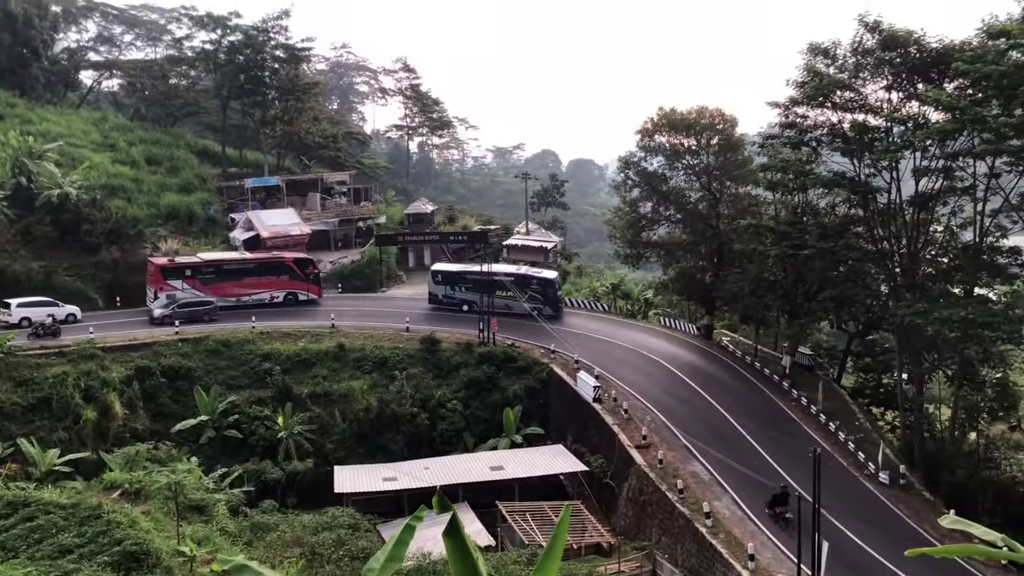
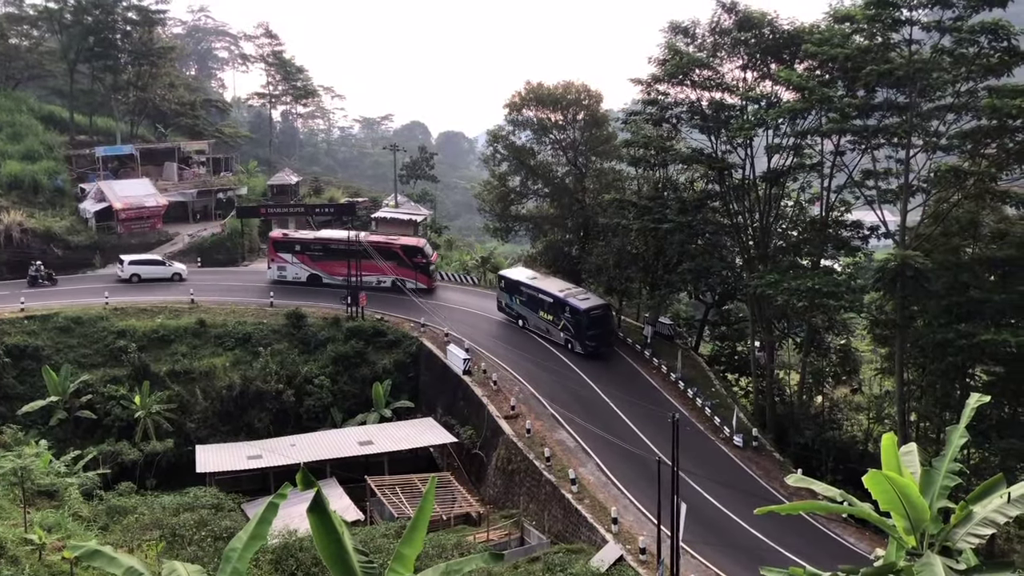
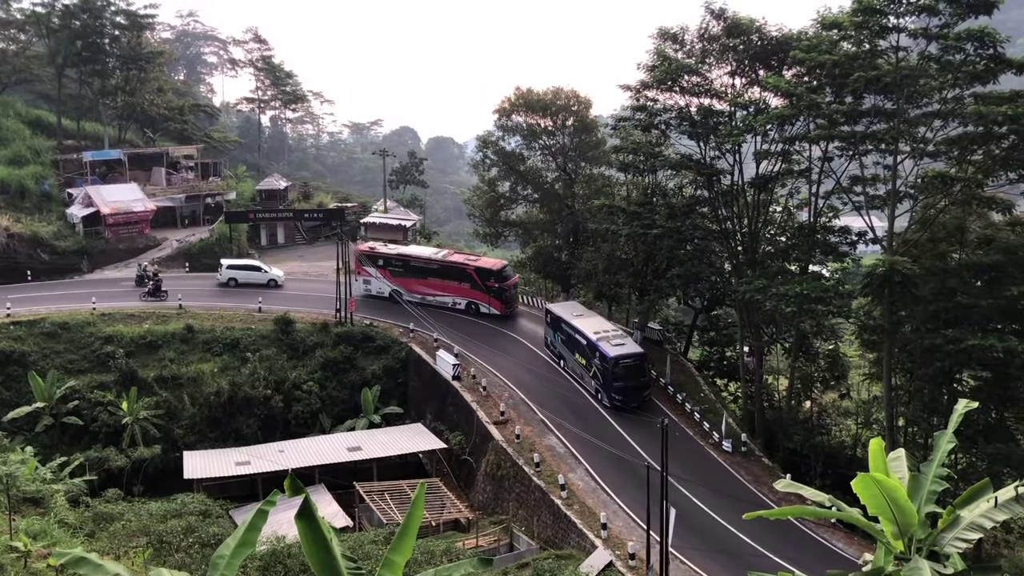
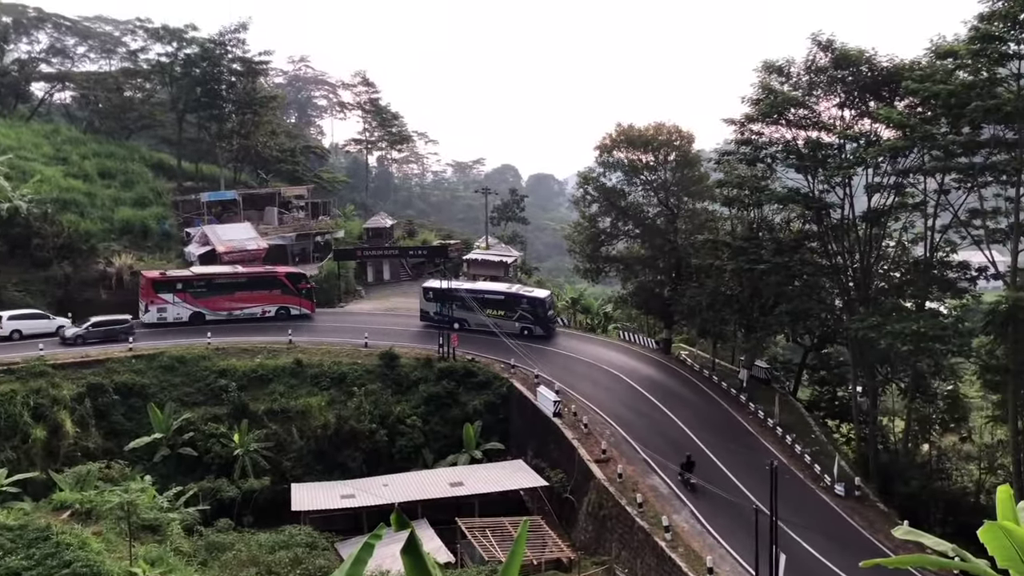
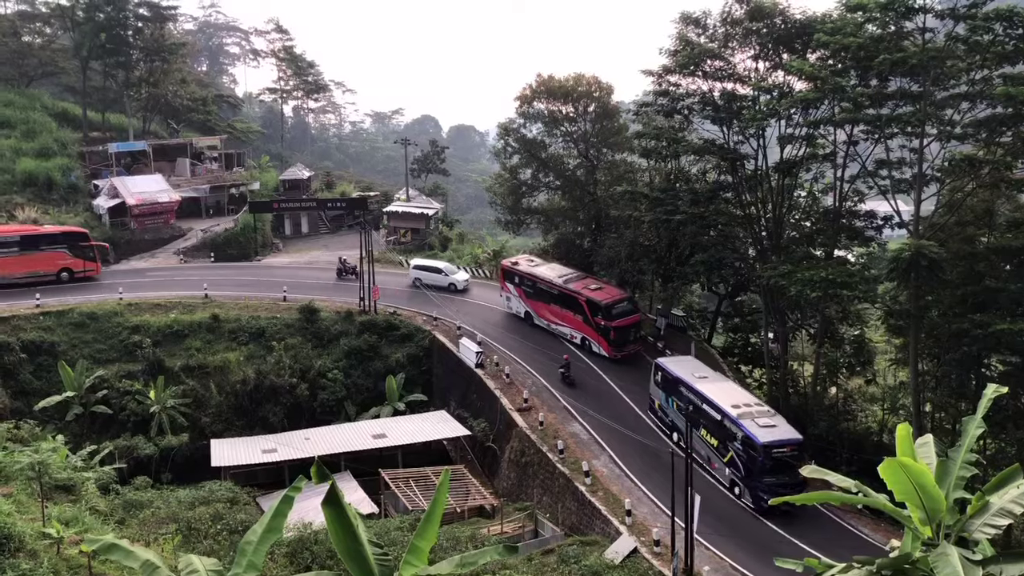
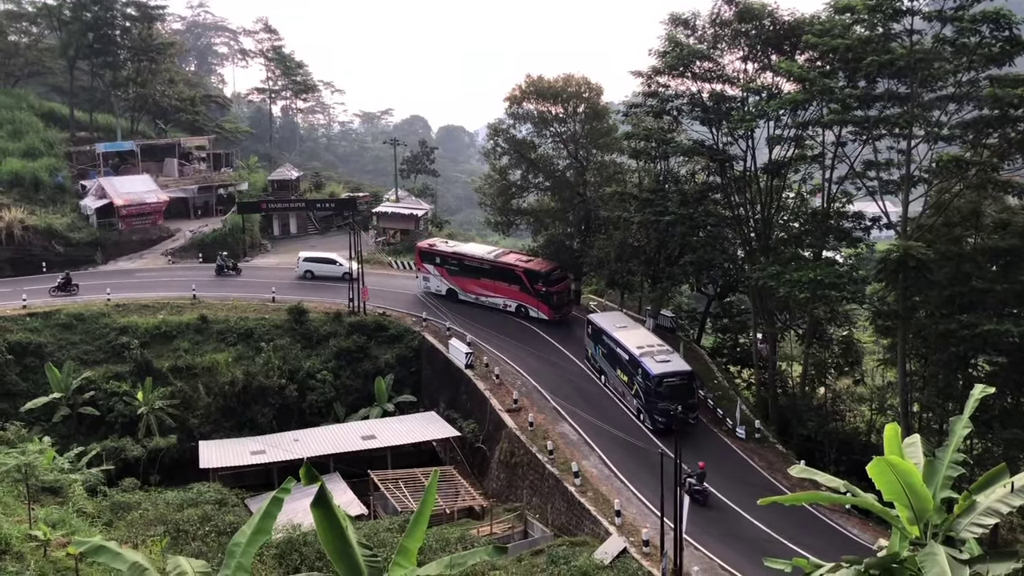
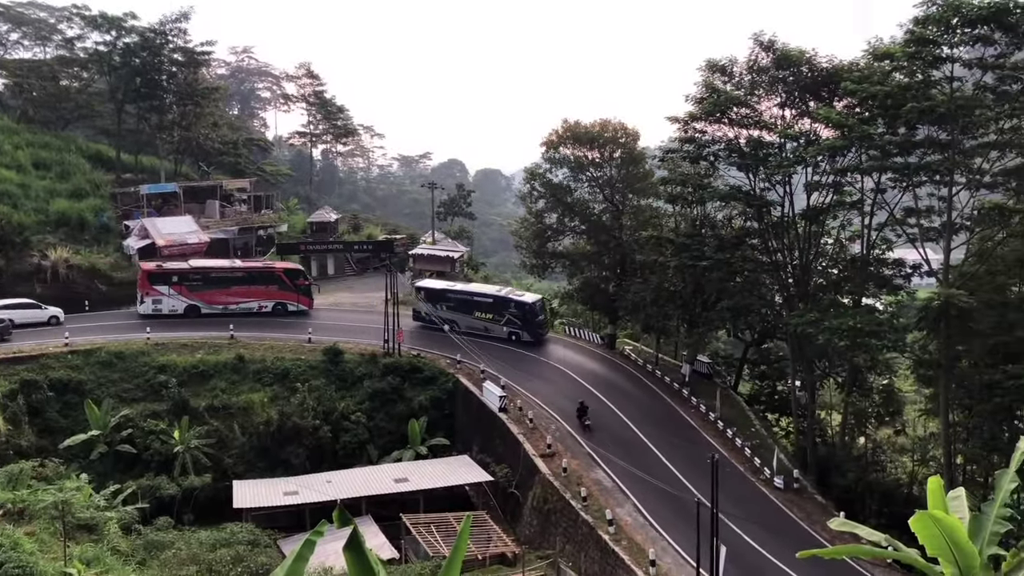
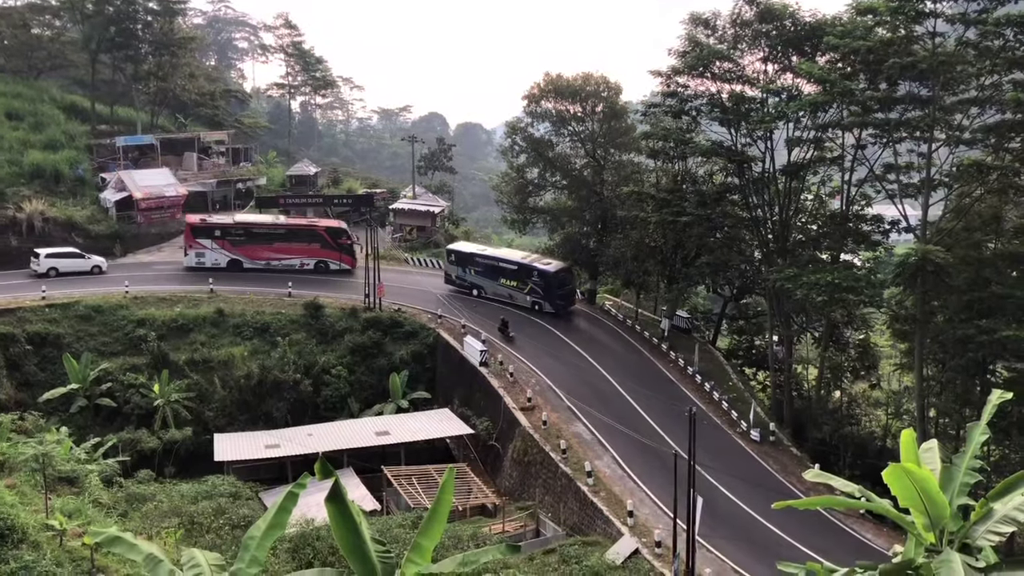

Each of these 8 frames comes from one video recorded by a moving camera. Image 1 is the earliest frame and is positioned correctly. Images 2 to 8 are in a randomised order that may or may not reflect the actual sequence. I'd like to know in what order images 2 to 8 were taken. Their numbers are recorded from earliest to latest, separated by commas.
4, 7, 8, 2, 3, 6, 5
